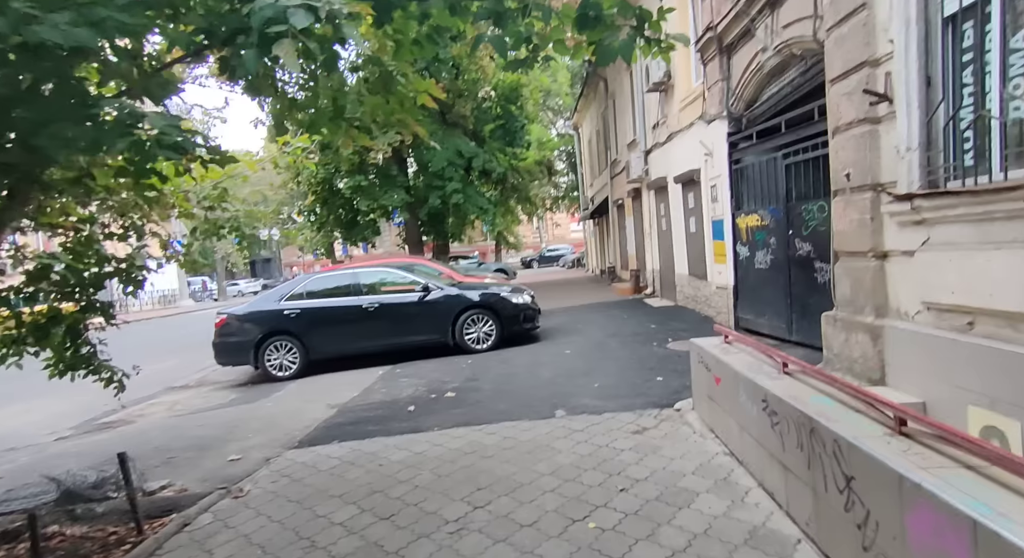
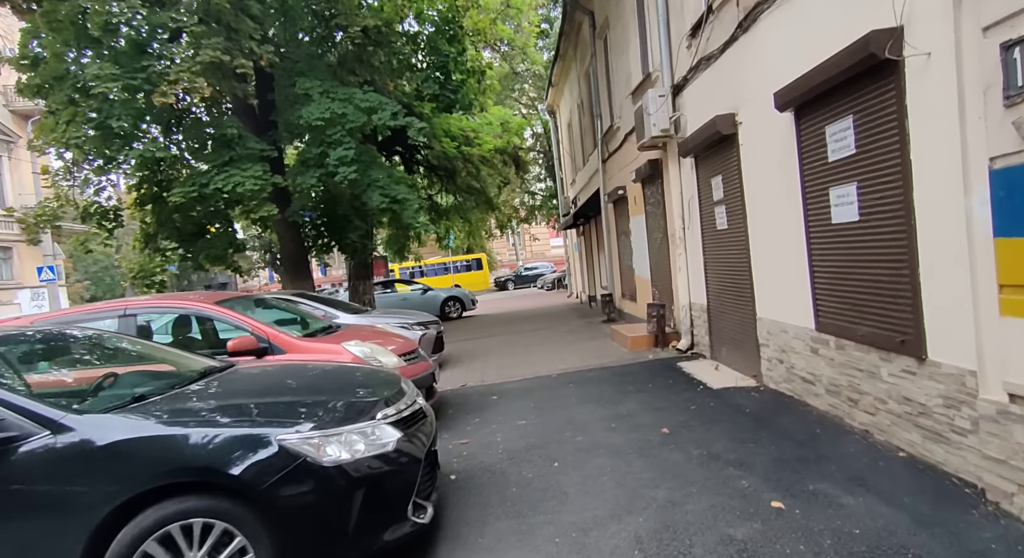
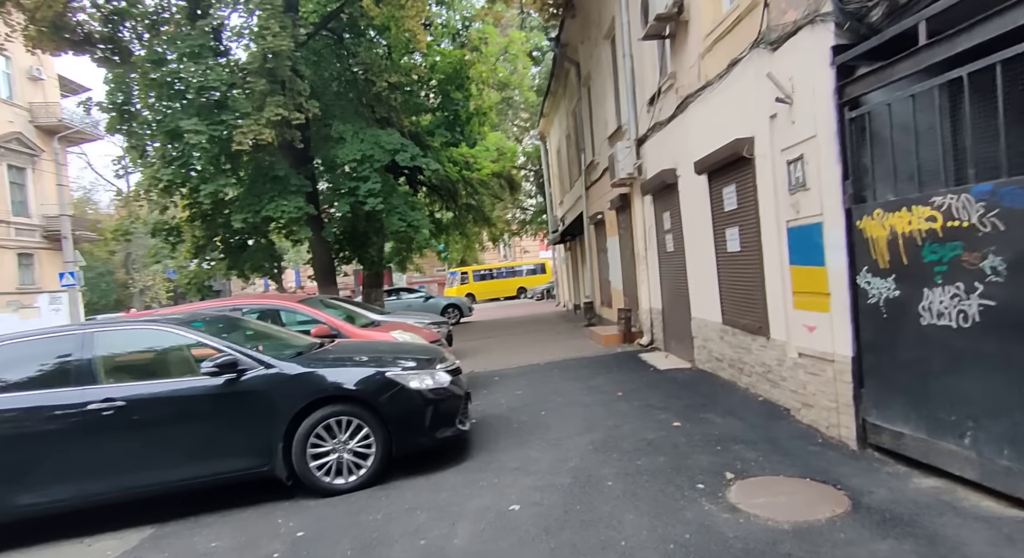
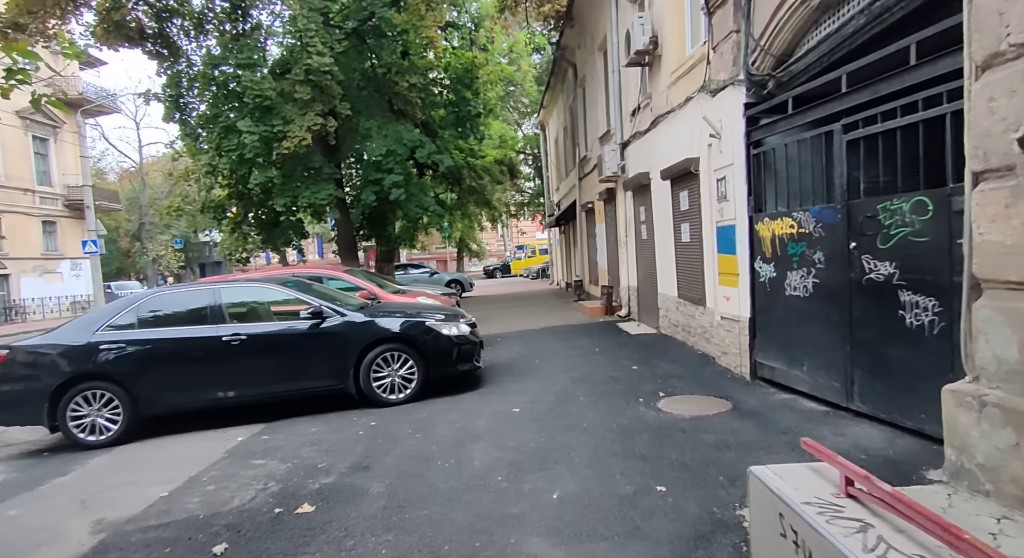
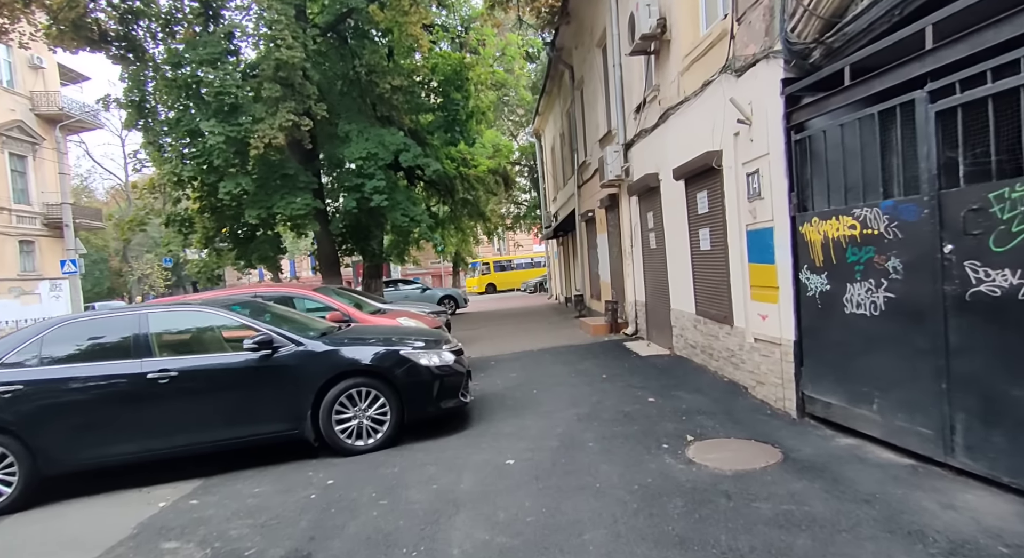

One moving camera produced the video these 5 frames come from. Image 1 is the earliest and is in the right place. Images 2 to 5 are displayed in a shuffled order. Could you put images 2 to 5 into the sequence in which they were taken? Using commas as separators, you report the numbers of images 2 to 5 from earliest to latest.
4, 5, 3, 2
